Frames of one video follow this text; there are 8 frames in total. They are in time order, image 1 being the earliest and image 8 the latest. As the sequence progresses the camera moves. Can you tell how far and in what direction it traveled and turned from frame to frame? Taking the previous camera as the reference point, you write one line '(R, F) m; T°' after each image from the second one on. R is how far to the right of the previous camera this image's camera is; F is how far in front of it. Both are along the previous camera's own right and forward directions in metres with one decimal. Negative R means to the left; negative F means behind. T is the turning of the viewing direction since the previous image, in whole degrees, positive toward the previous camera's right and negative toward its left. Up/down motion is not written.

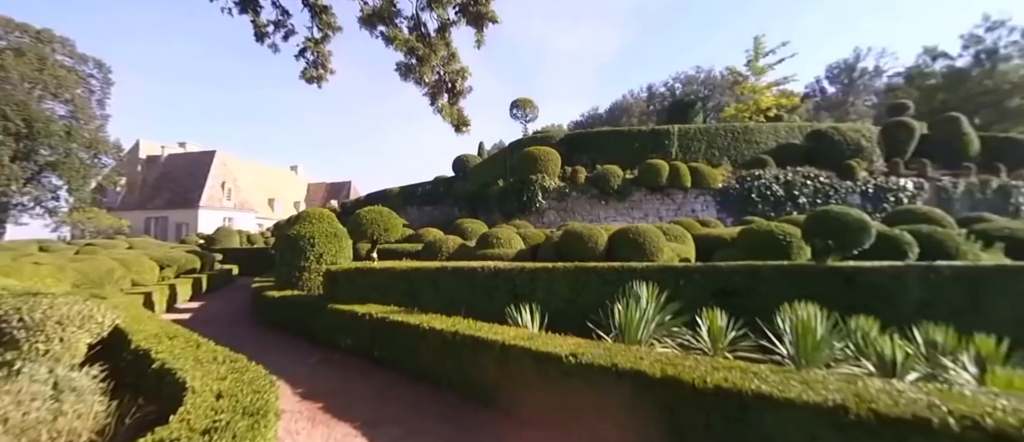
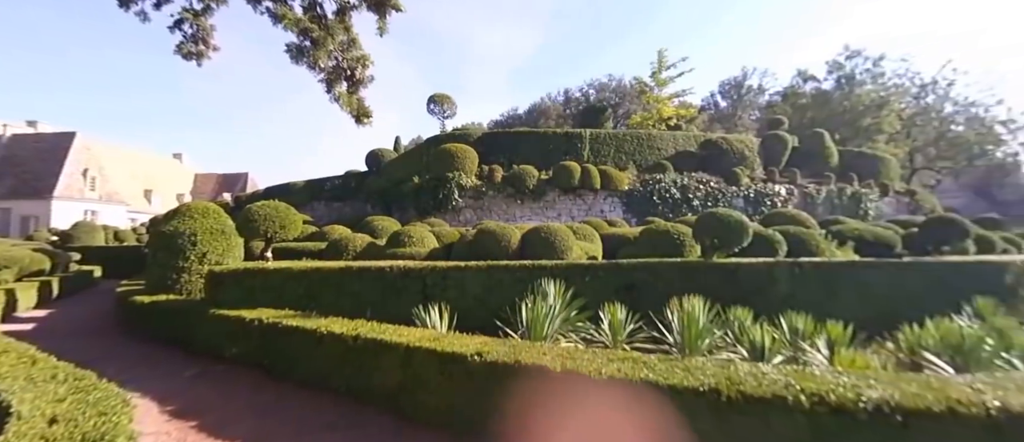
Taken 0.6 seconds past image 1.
(+0.5, +0.1) m; +9°
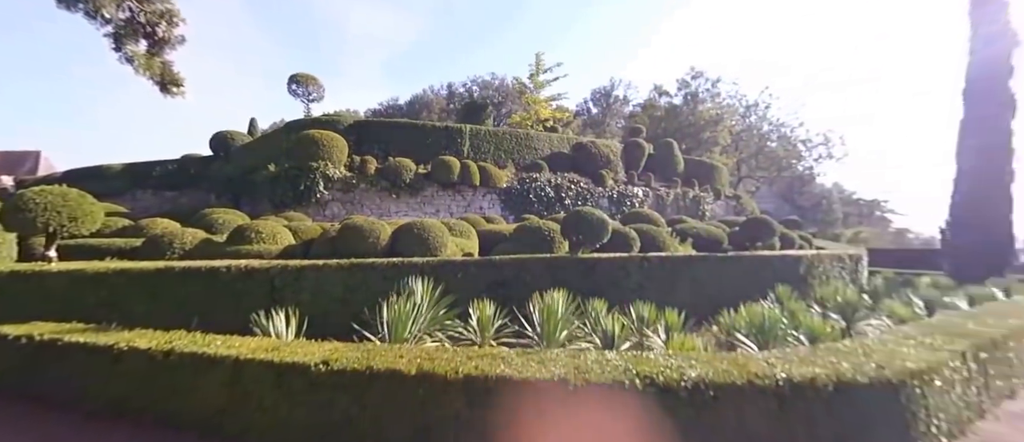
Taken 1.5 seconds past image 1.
(+0.7, +0.2) m; +14°
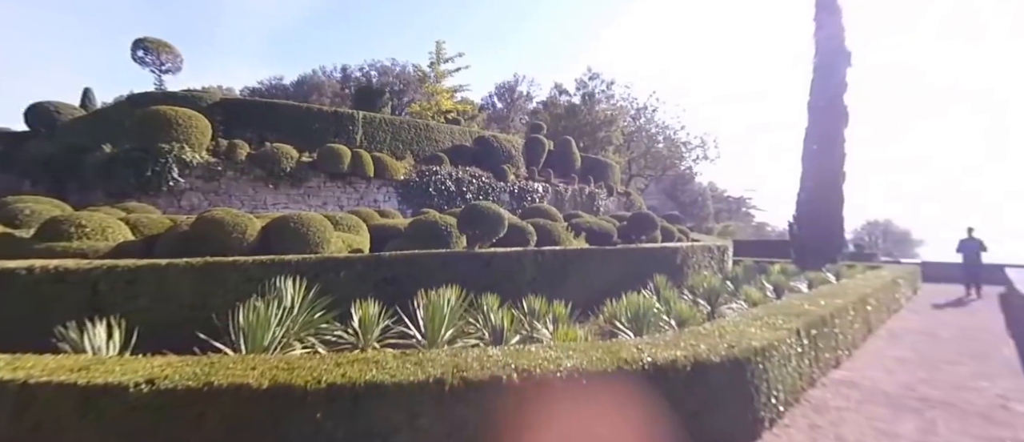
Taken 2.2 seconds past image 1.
(+0.6, +0.2) m; +11°
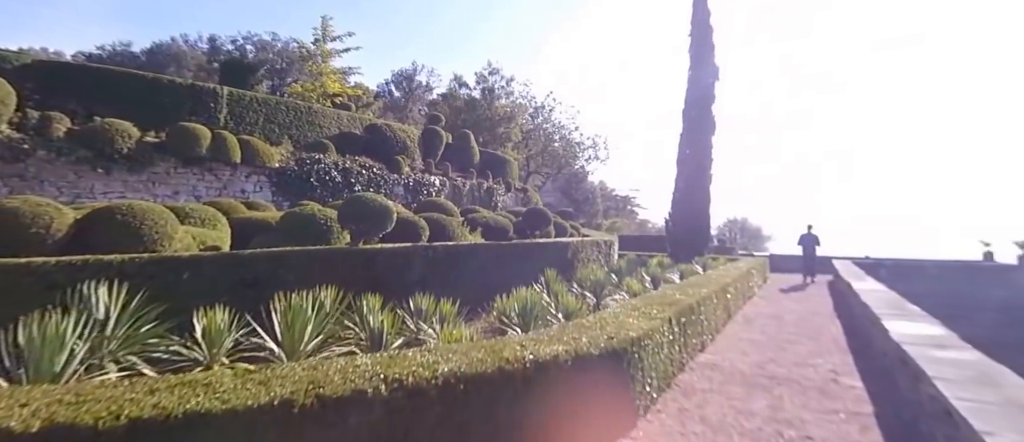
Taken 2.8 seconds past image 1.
(+0.4, +0.3) m; +13°
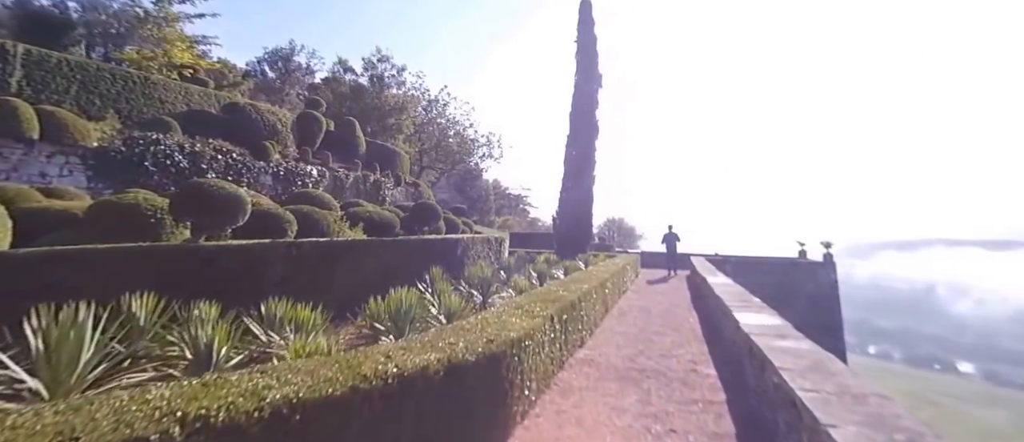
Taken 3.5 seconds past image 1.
(+0.1, +0.2) m; +15°
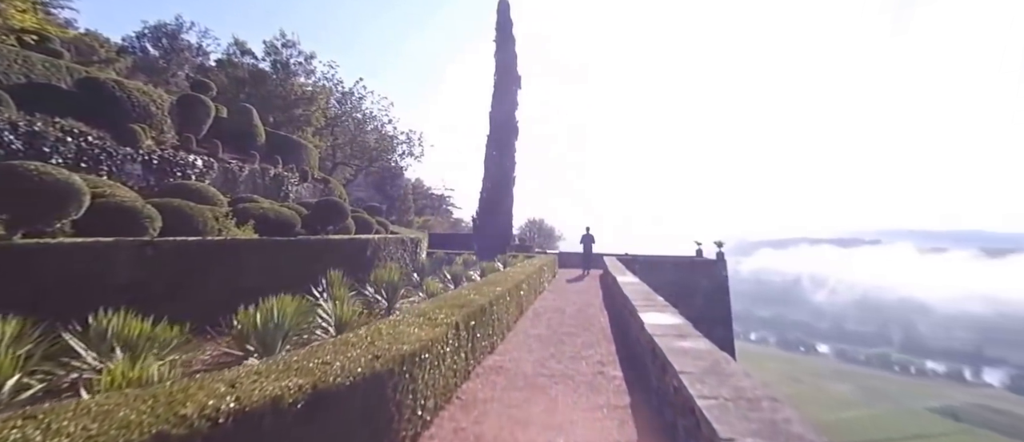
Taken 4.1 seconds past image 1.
(+0.1, +0.1) m; +11°
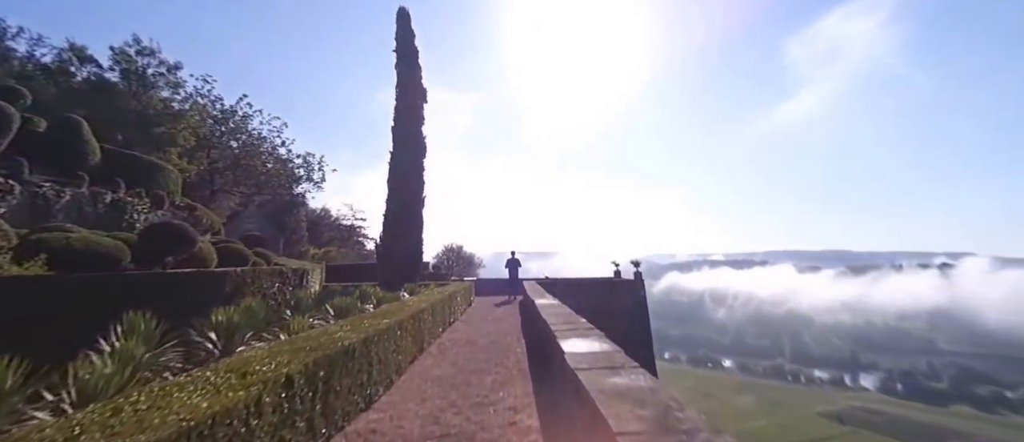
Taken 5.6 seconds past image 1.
(+0.2, +0.4) m; +11°
